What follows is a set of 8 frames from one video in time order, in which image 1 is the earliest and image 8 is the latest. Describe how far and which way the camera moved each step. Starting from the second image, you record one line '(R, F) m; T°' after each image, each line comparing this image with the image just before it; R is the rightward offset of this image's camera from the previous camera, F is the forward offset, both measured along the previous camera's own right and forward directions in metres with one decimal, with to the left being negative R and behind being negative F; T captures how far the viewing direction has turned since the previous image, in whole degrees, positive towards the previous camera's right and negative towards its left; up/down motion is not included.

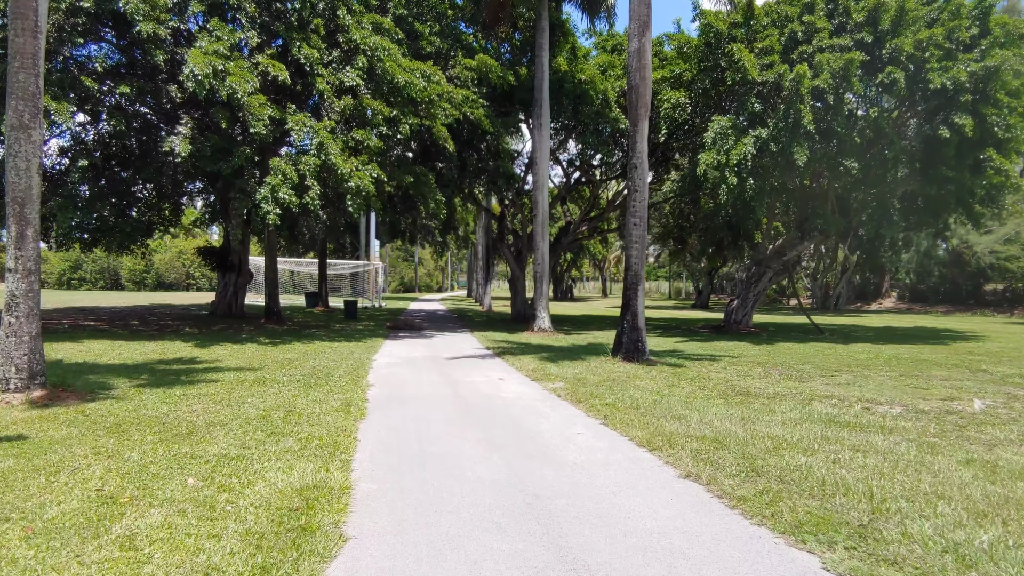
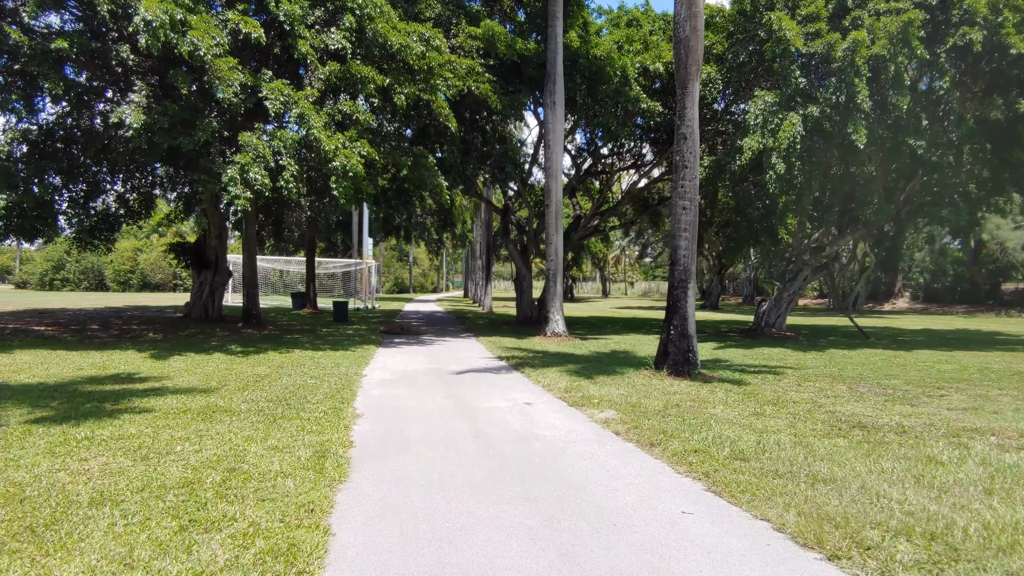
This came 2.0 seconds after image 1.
(-0.4, +1.8) m; +1°
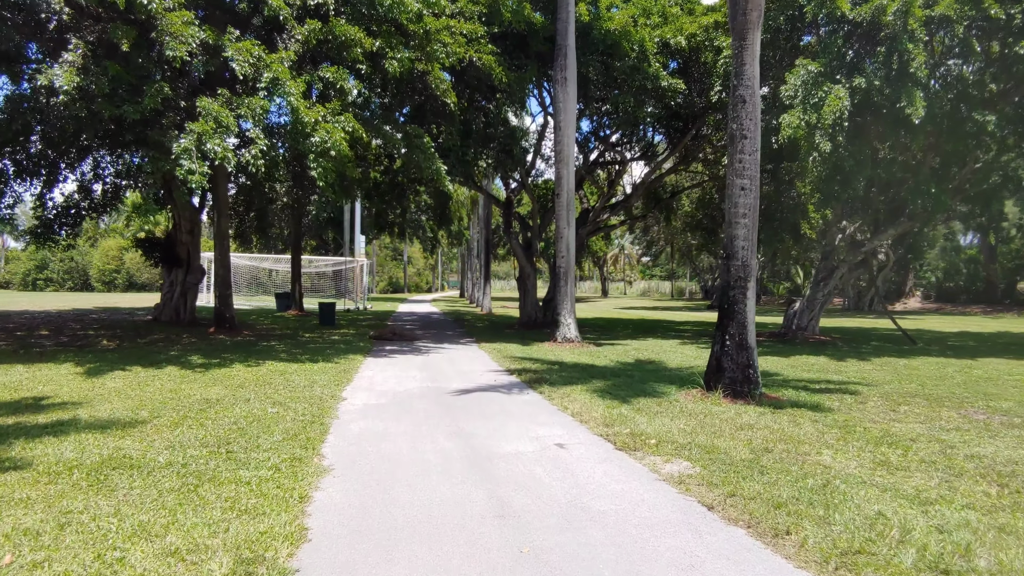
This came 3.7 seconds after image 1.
(-0.2, +1.5) m; 0°
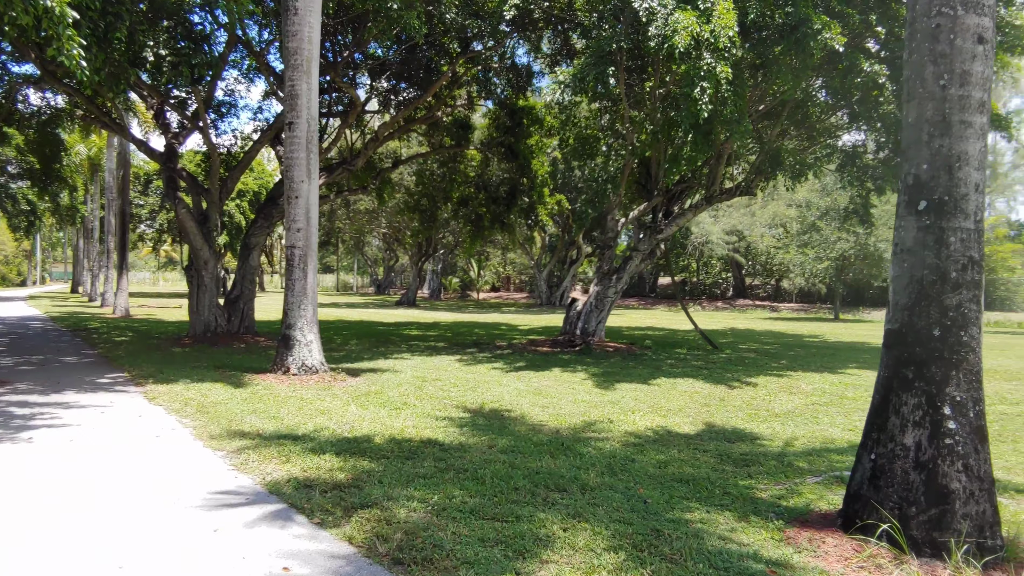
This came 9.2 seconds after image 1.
(+0.6, -1.7) m; -4°
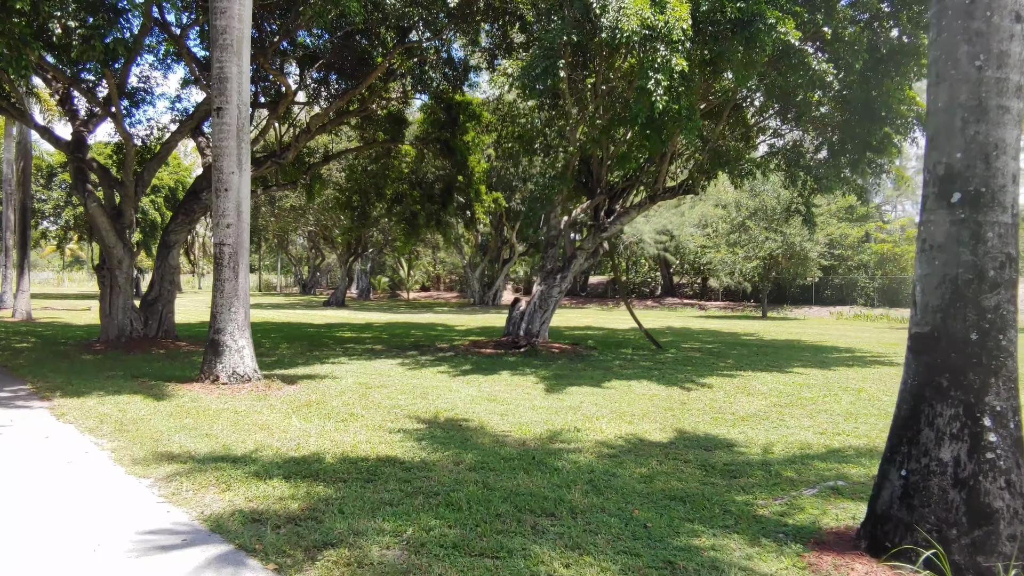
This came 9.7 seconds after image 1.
(-0.4, +0.6) m; +7°
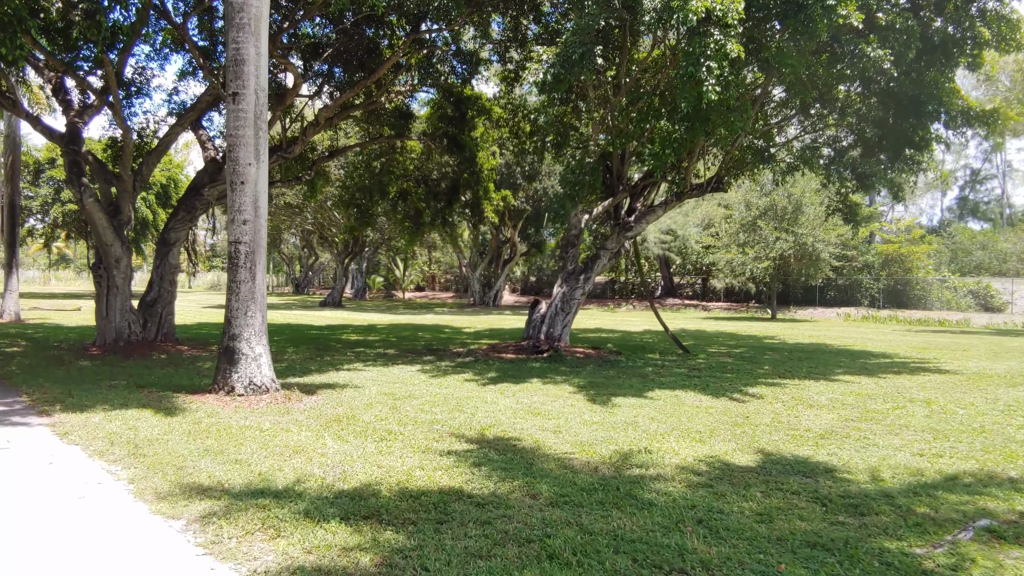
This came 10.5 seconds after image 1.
(-0.8, +0.8) m; +1°
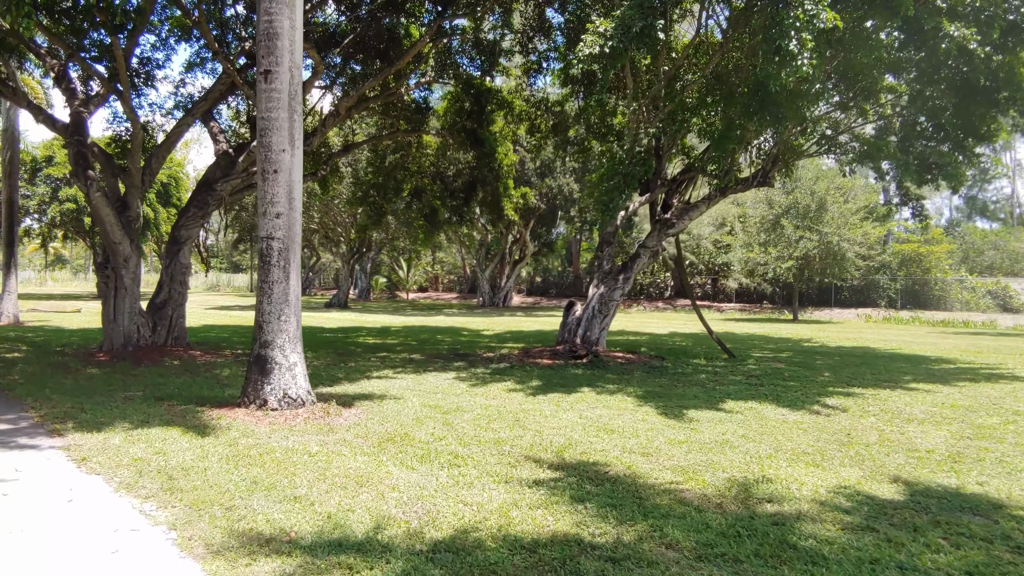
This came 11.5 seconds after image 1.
(-0.9, +0.9) m; 0°
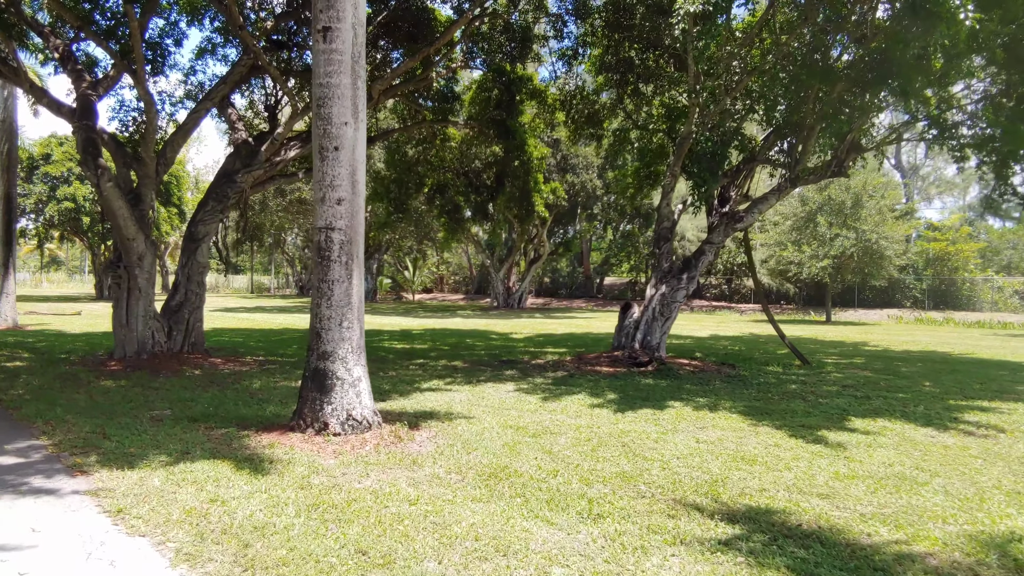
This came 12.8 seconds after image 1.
(-1.3, +1.3) m; 0°
